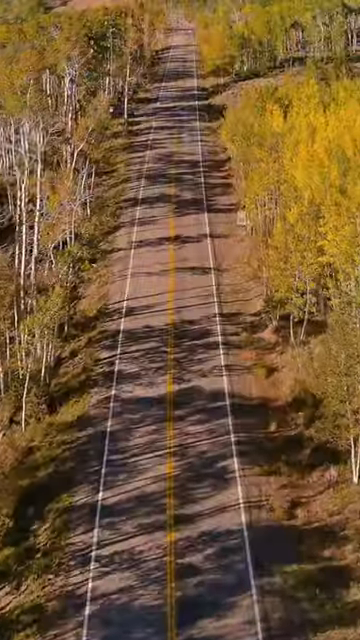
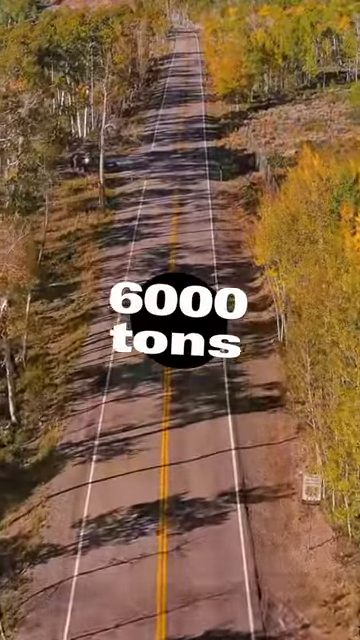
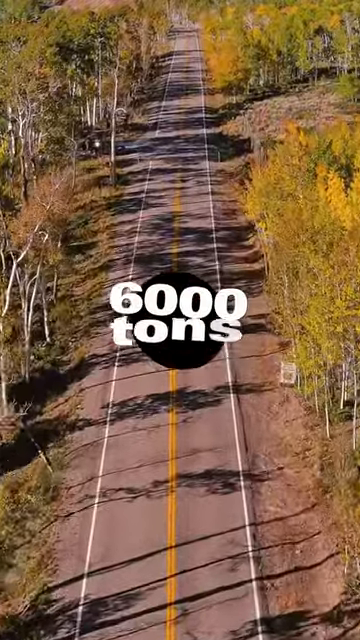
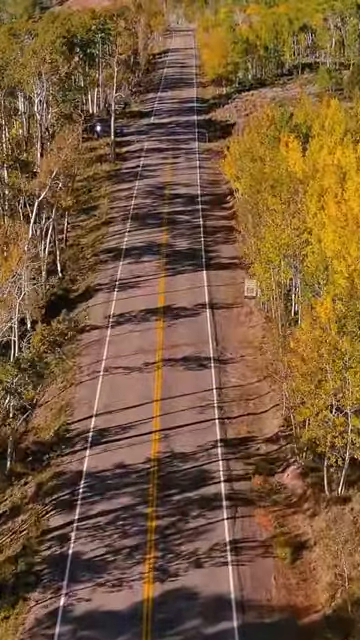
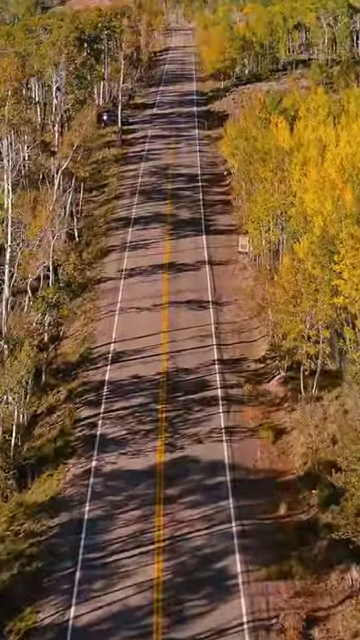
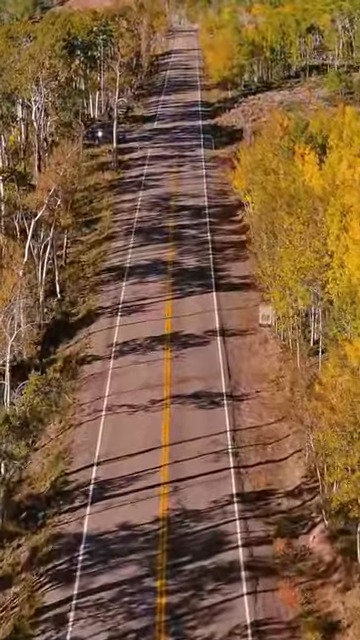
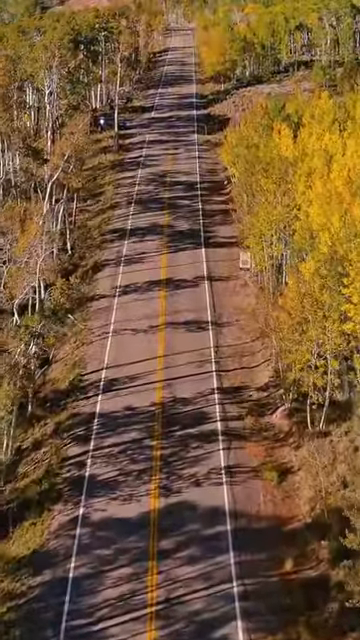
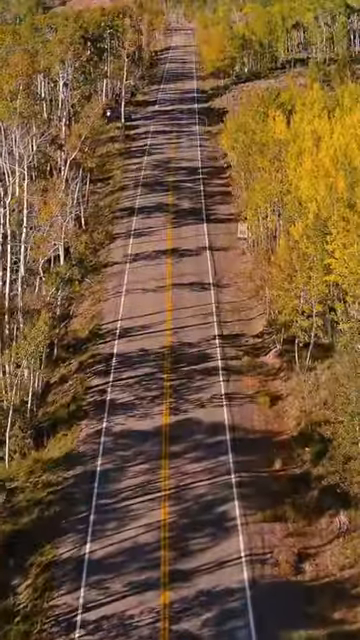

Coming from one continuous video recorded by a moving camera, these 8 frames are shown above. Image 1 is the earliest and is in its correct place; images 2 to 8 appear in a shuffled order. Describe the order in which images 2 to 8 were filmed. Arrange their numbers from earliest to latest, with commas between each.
8, 5, 7, 4, 6, 3, 2
